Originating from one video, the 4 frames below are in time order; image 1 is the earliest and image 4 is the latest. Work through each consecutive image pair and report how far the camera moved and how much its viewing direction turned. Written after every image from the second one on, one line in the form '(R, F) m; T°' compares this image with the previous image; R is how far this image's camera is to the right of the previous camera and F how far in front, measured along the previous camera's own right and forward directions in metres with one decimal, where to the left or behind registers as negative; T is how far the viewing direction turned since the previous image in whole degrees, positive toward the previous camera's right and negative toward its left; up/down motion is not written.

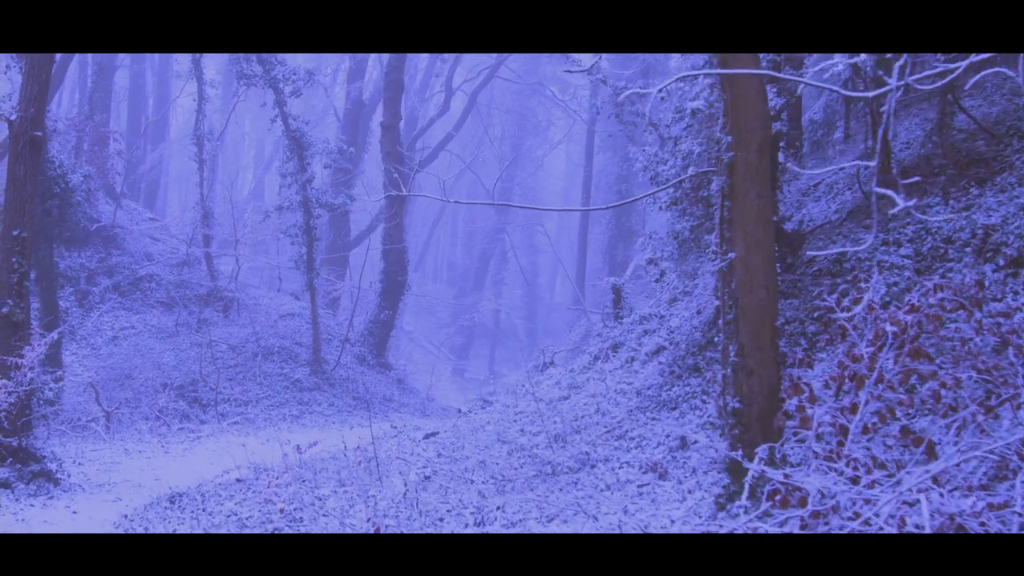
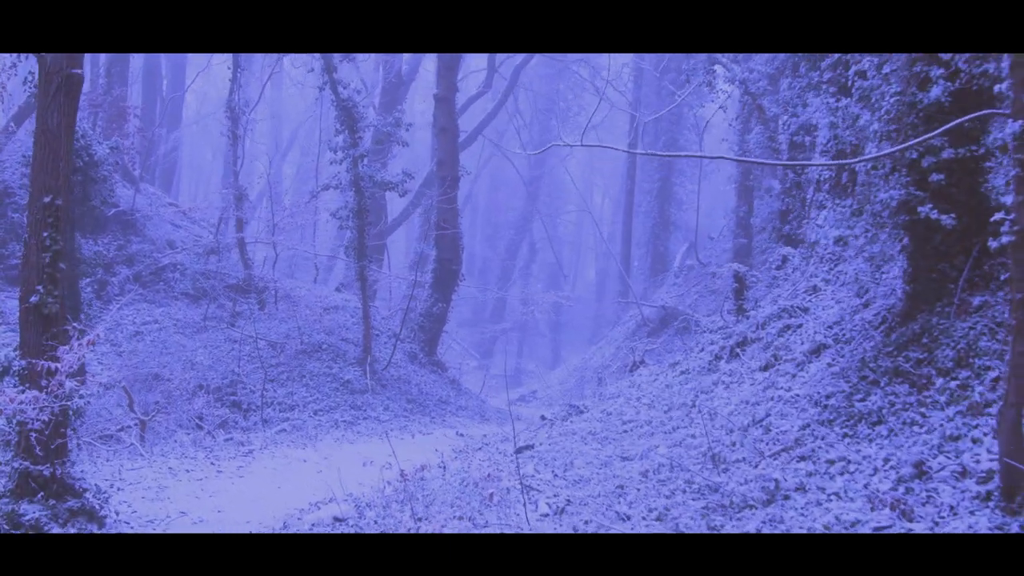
(-1.1, +2.4) m; 0°
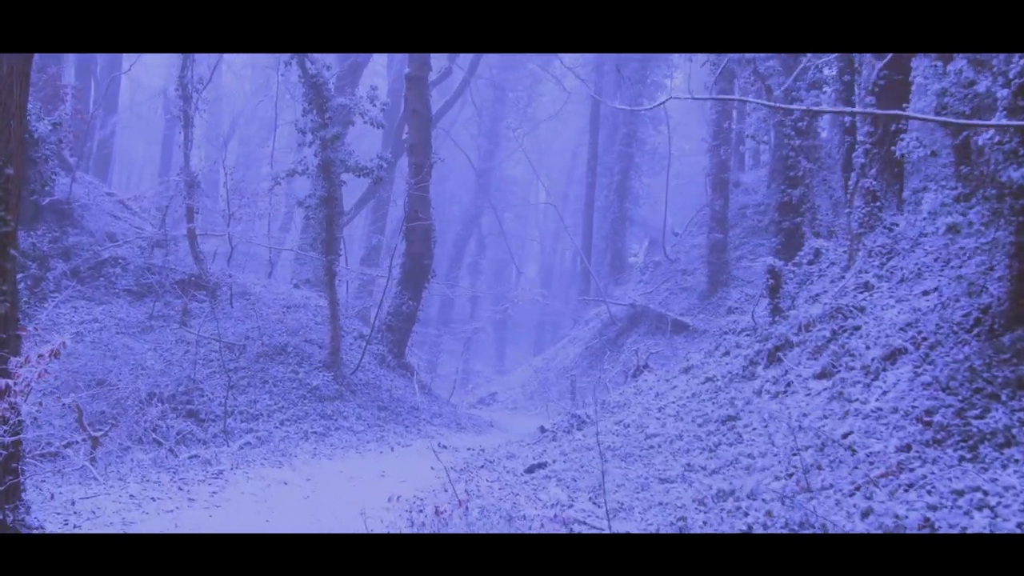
(-0.7, +1.7) m; +3°
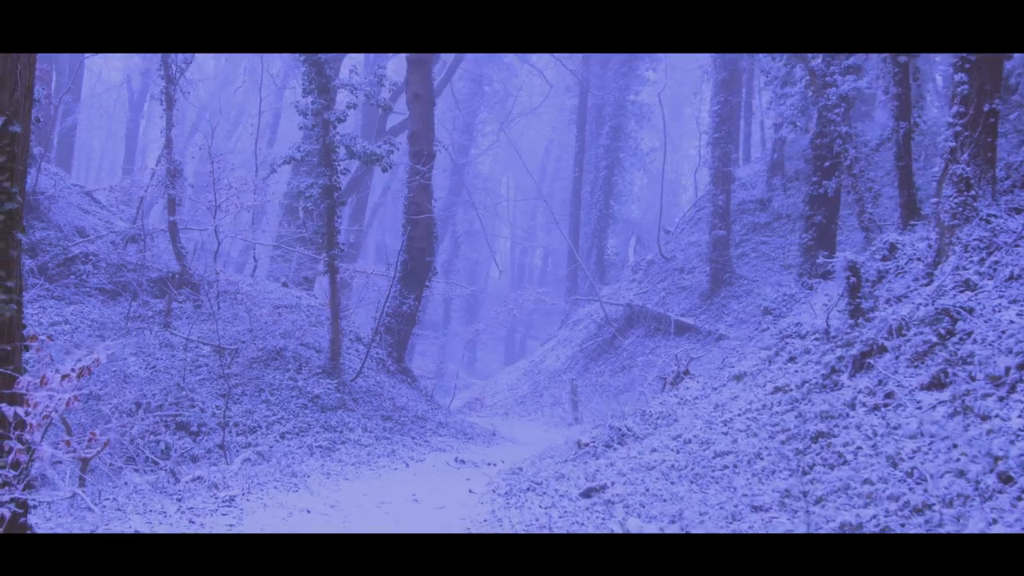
(-0.8, +1.4) m; +2°
